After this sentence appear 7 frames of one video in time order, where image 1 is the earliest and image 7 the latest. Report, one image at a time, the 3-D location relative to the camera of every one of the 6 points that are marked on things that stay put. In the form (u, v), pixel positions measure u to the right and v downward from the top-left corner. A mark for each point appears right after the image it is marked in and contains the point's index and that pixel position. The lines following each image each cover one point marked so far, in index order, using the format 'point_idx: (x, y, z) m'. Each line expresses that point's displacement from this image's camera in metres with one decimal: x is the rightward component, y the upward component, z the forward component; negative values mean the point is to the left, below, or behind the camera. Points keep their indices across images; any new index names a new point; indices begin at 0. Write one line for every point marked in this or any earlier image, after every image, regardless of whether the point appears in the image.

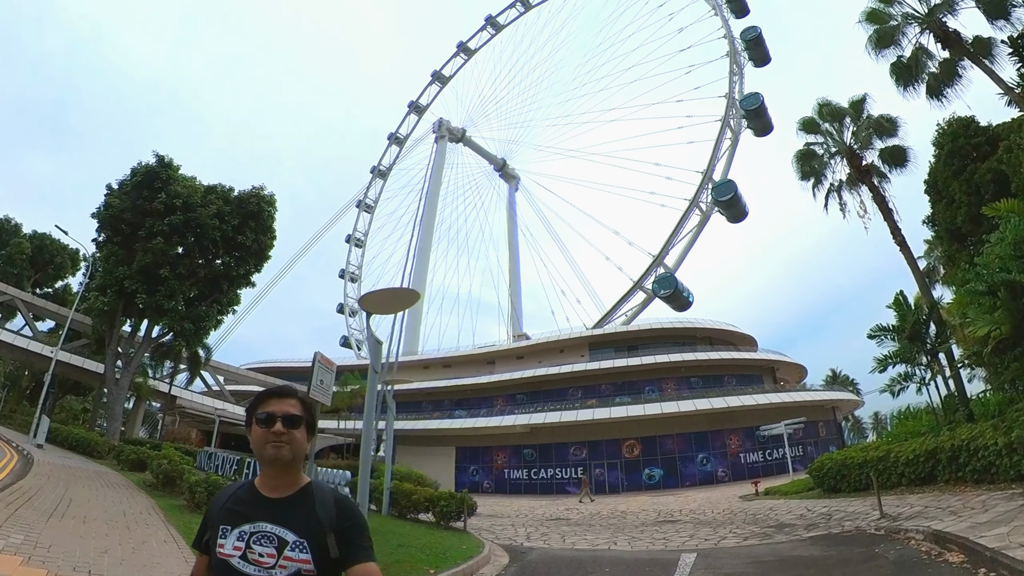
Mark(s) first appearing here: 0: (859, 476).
0: (+8.0, -4.3, +12.7) m
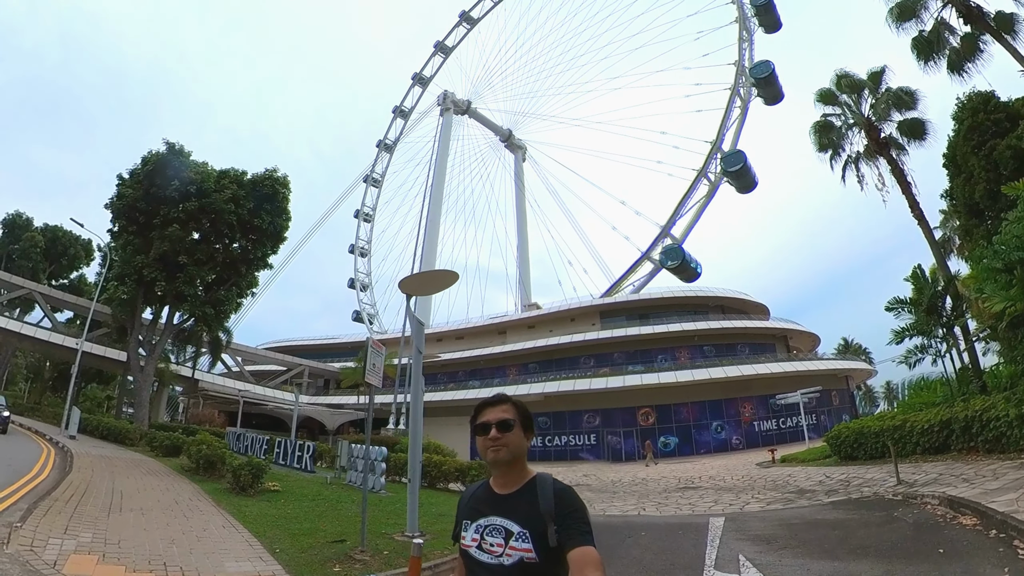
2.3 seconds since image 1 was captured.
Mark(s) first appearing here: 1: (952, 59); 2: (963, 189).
0: (+8.7, -3.7, +13.3) m
1: (+11.9, +6.1, +14.9) m
2: (+12.4, +2.7, +15.4) m
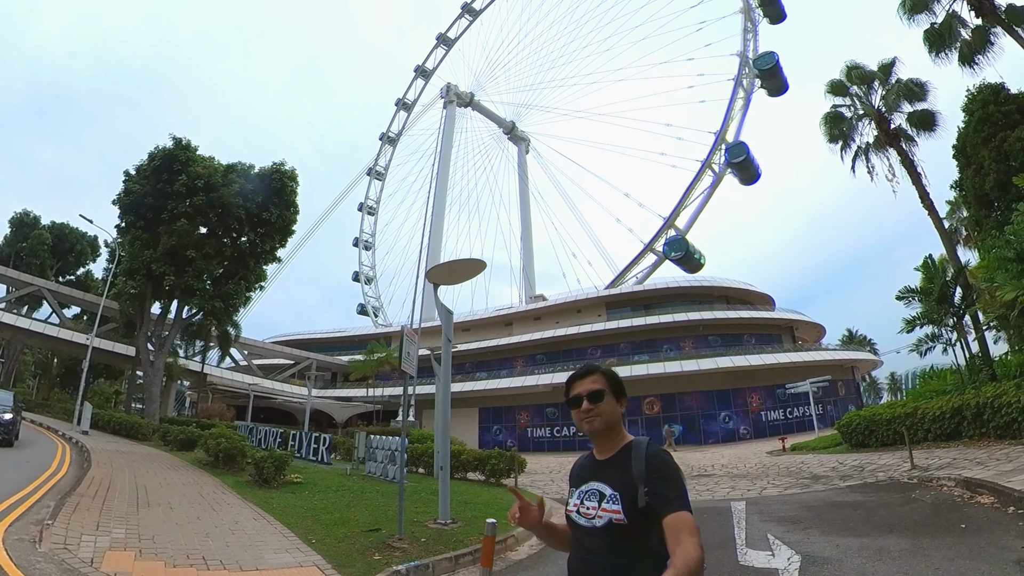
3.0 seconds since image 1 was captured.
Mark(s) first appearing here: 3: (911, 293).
0: (+9.2, -3.5, +13.6) m
1: (+12.3, +6.4, +15.1) m
2: (+12.9, +3.0, +15.6) m
3: (+11.0, -0.1, +15.2) m
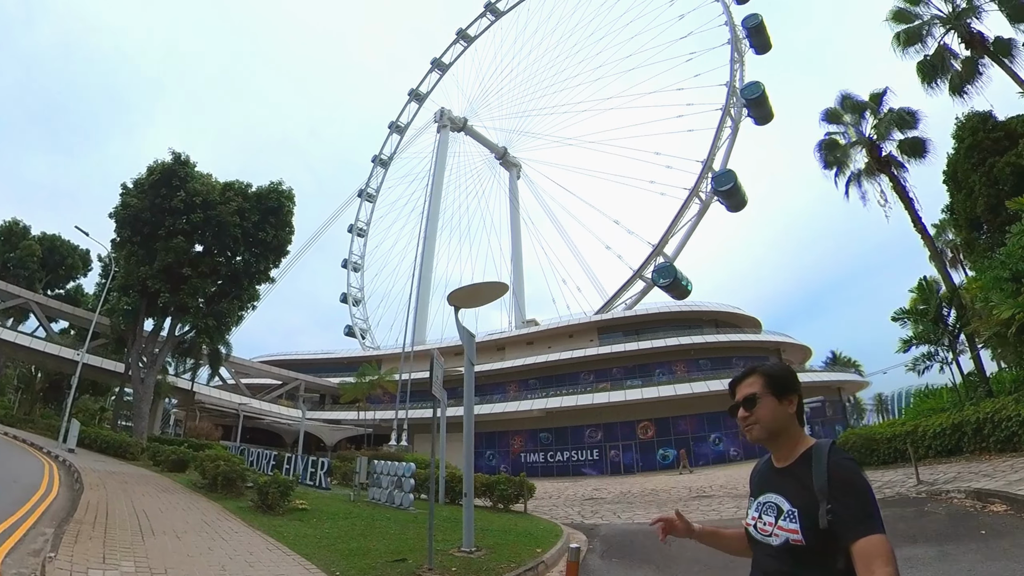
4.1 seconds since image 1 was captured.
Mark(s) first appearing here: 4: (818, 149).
0: (+9.2, -4.0, +13.7) m
1: (+12.5, +5.8, +15.7) m
2: (+13.0, +2.4, +16.1) m
3: (+11.0, -0.7, +15.5) m
4: (+10.6, +4.8, +19.3) m
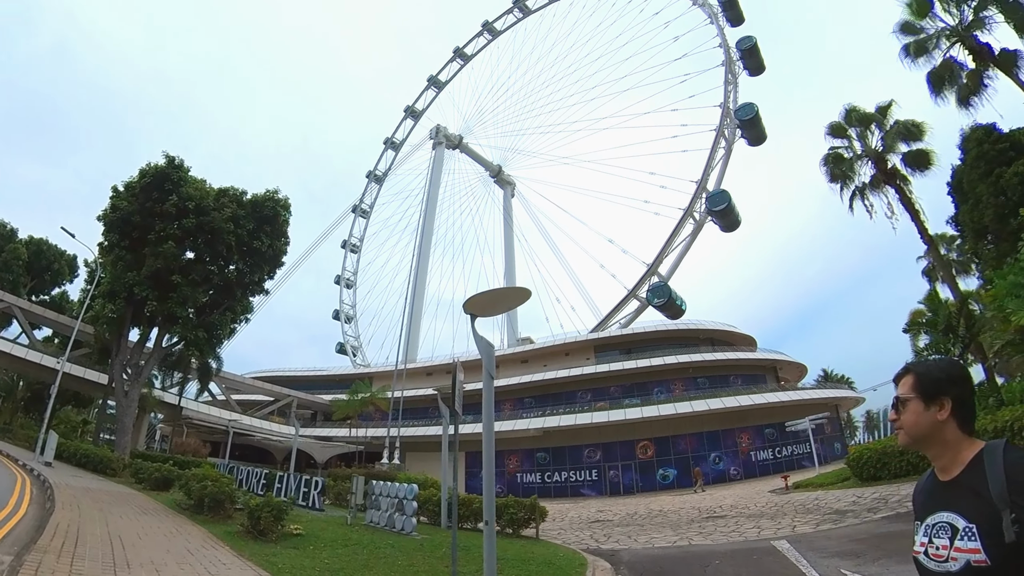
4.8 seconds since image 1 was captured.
0: (+9.3, -4.2, +13.3) m
1: (+12.6, +5.5, +15.7) m
2: (+13.1, +2.0, +15.9) m
3: (+11.1, -1.0, +15.2) m
4: (+10.7, +4.4, +19.2) m
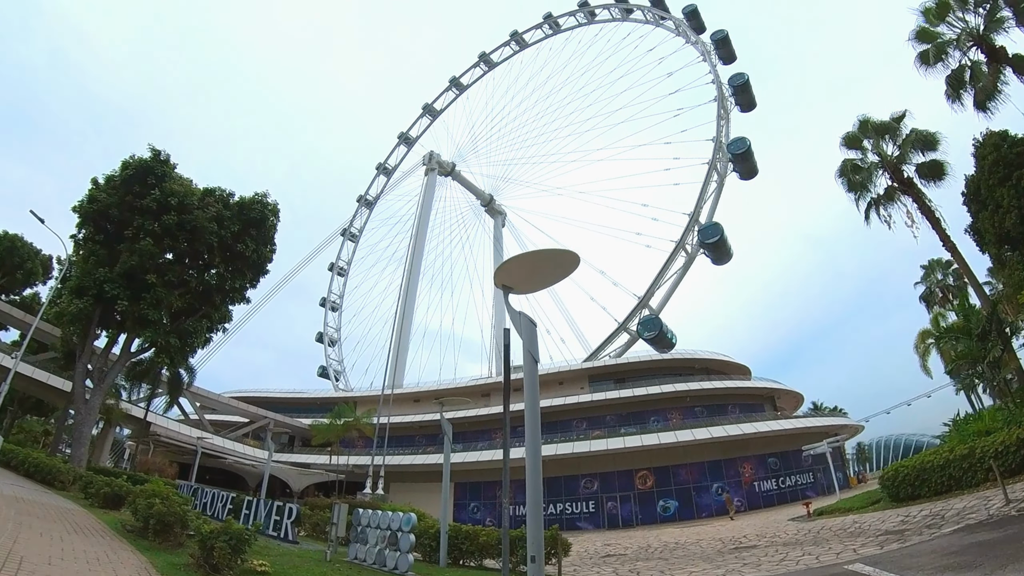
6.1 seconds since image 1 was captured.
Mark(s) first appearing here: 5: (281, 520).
0: (+9.4, -4.2, +12.2) m
1: (+12.9, +5.2, +15.3) m
2: (+13.3, +1.8, +15.3) m
3: (+11.2, -1.2, +14.4) m
4: (+10.8, +4.0, +18.7) m
5: (-7.6, -7.2, +18.4) m
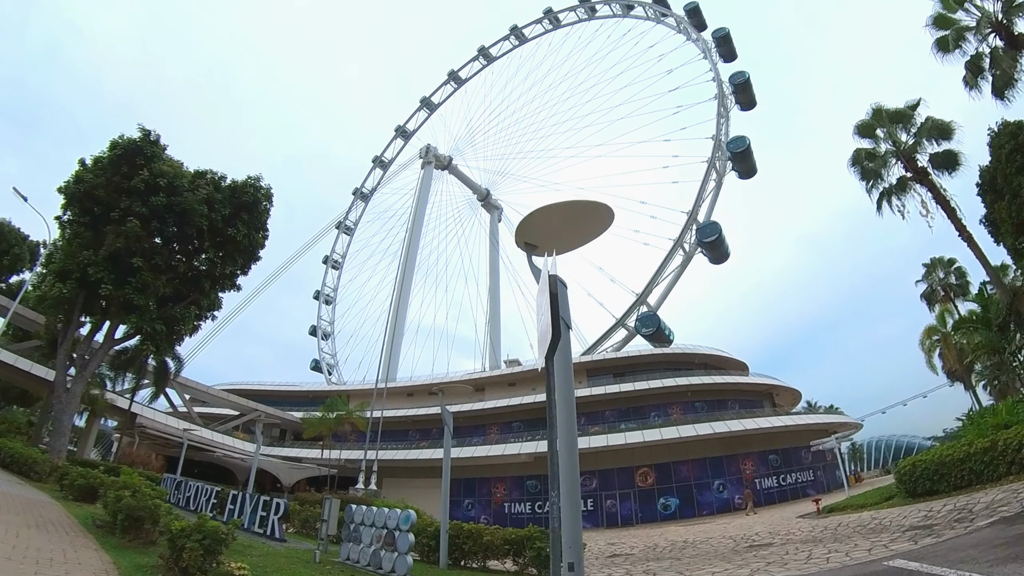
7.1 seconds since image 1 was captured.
0: (+9.5, -3.9, +11.8) m
1: (+13.1, +5.4, +14.9) m
2: (+13.4, +2.0, +15.0) m
3: (+11.4, -0.9, +14.0) m
4: (+11.0, +4.2, +18.3) m
5: (-7.7, -6.7, +17.8) m
